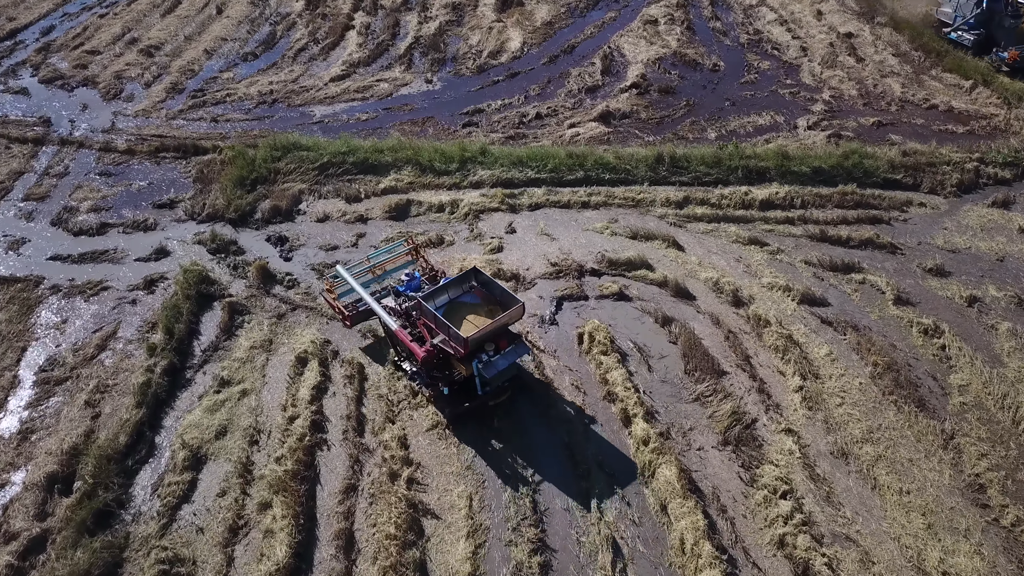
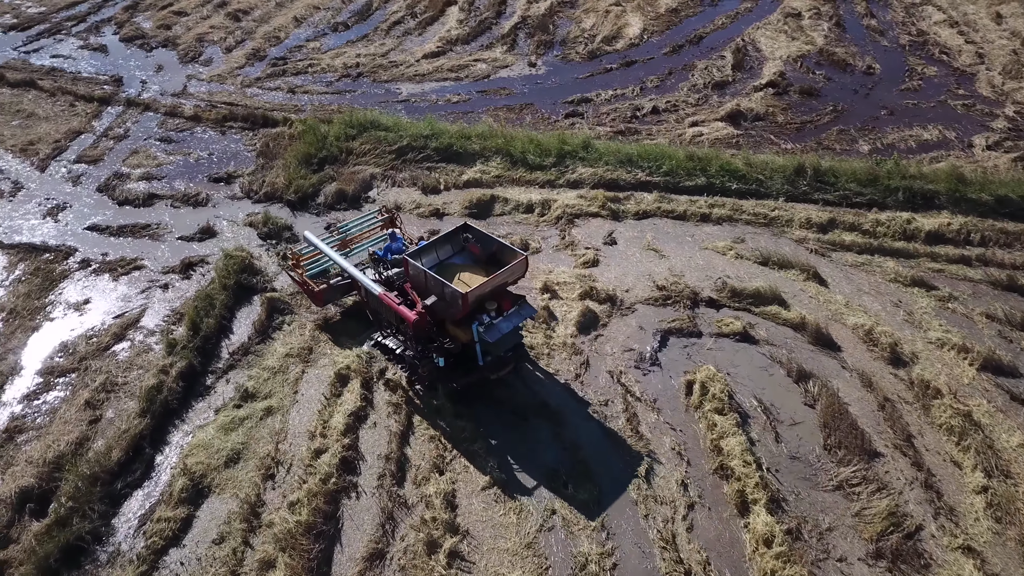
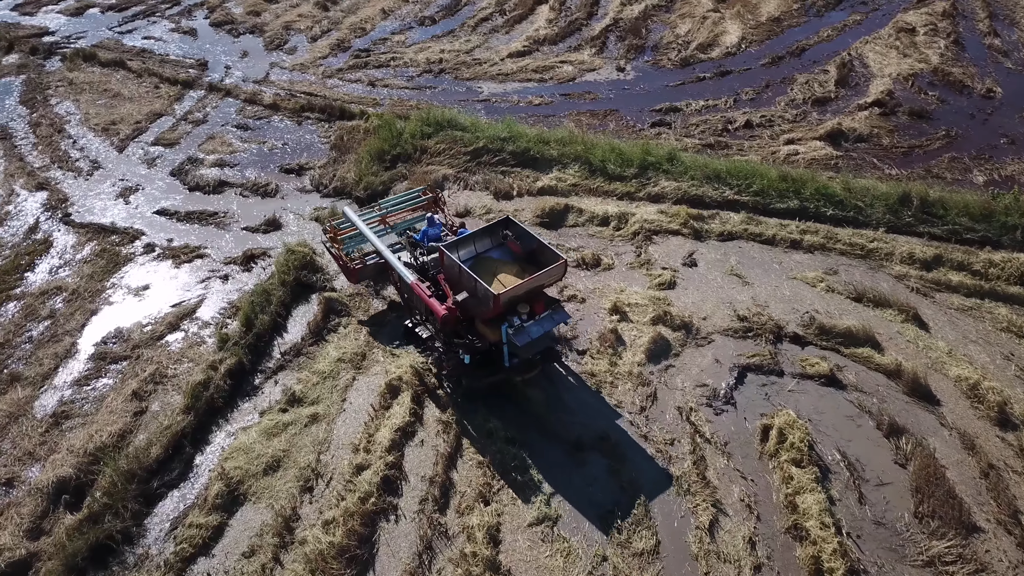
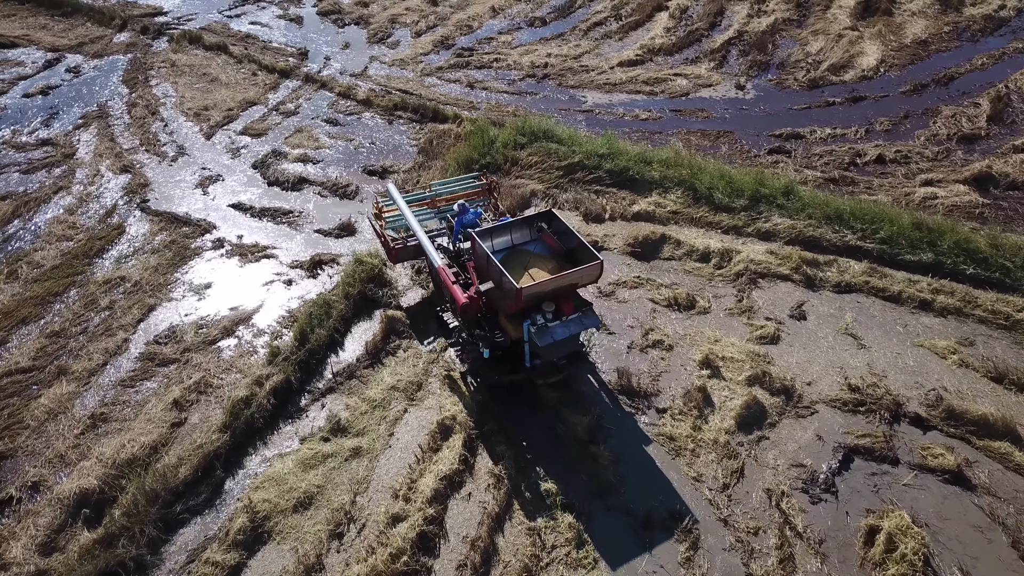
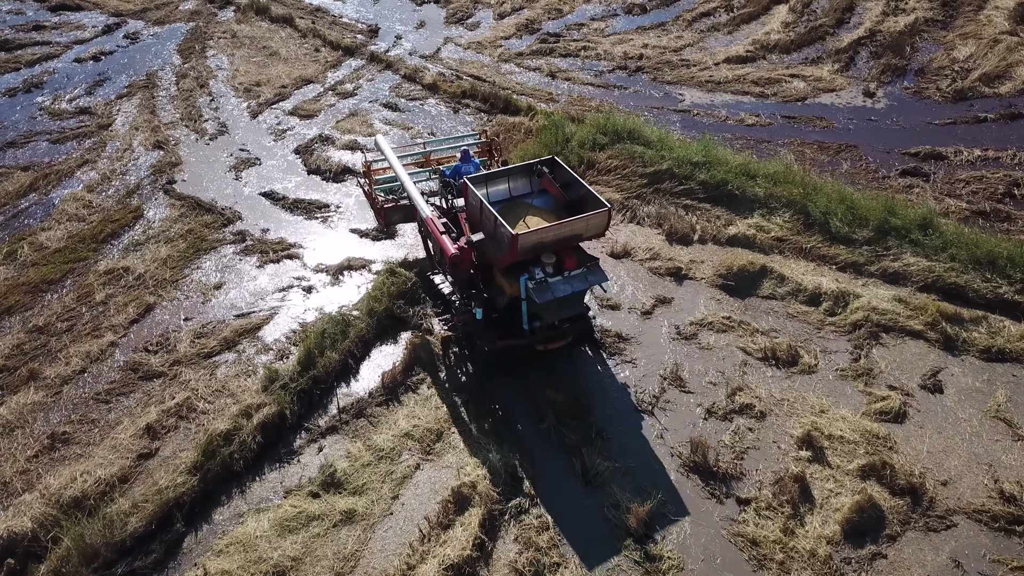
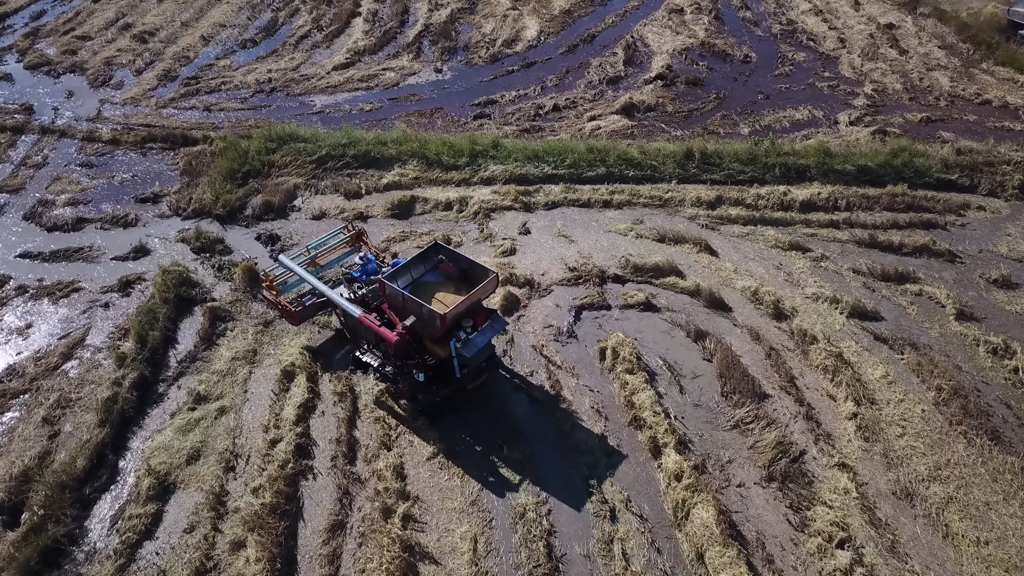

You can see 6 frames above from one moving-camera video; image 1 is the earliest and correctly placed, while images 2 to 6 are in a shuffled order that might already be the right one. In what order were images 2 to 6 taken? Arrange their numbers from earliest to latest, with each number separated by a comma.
6, 2, 3, 4, 5
